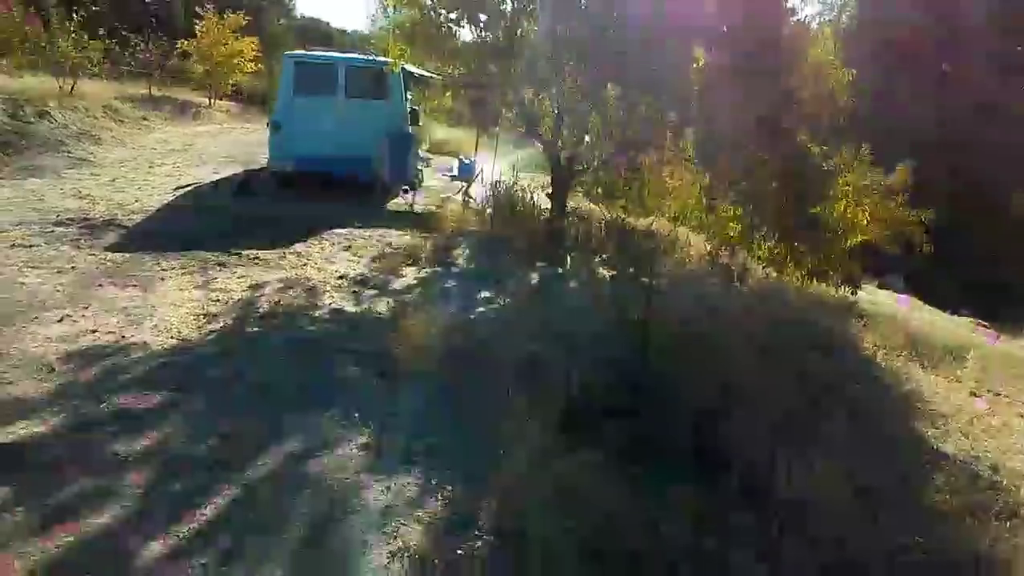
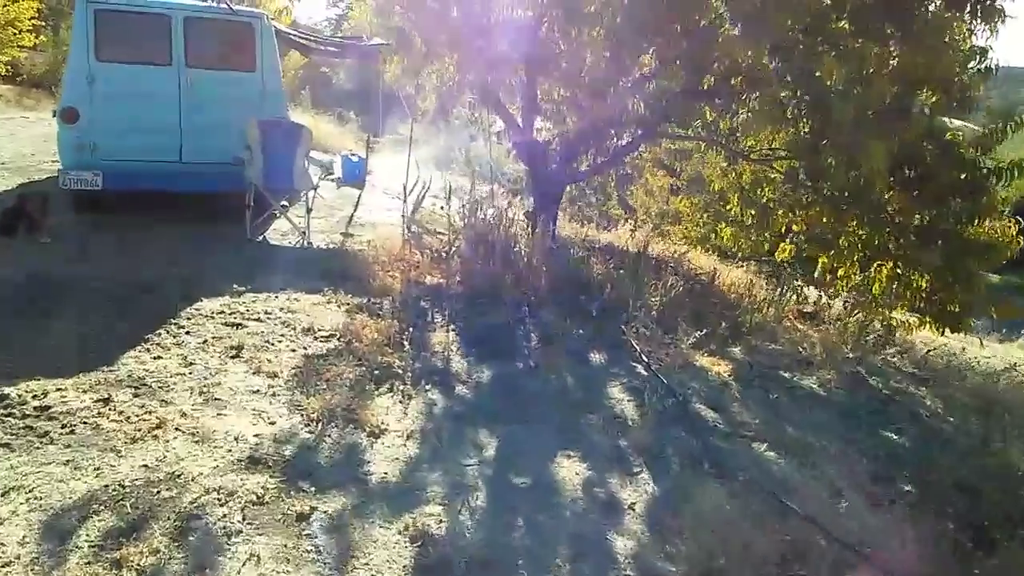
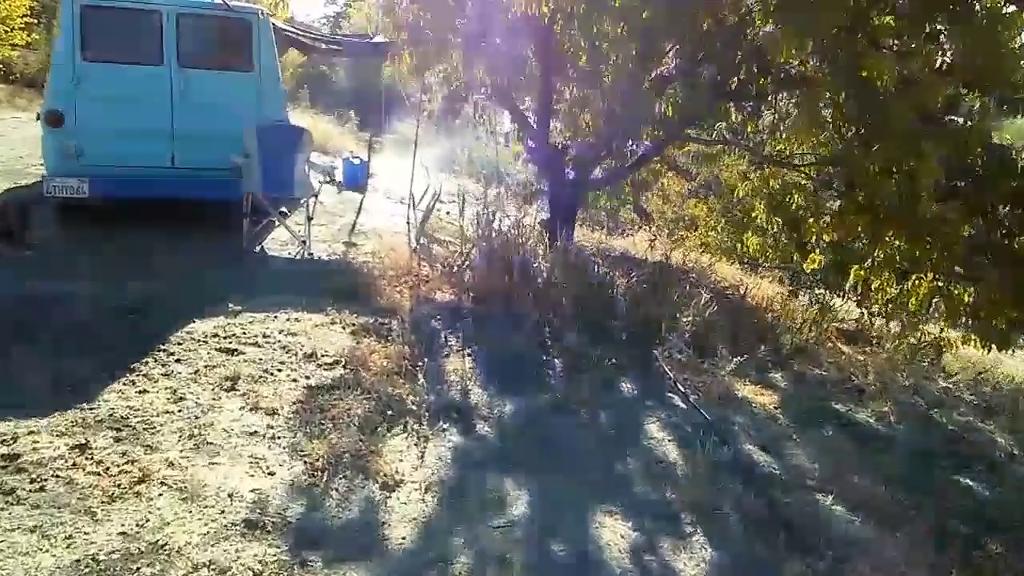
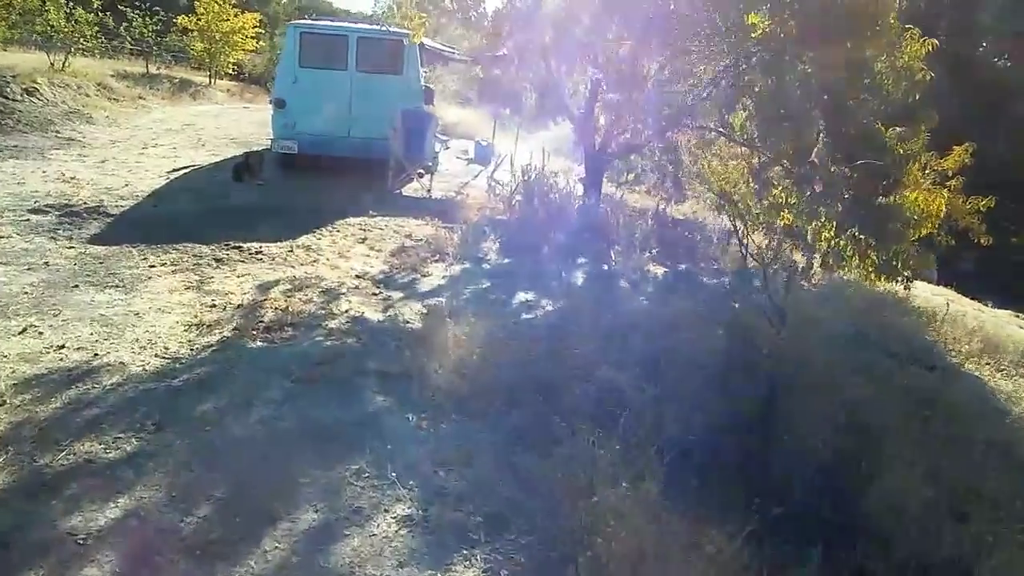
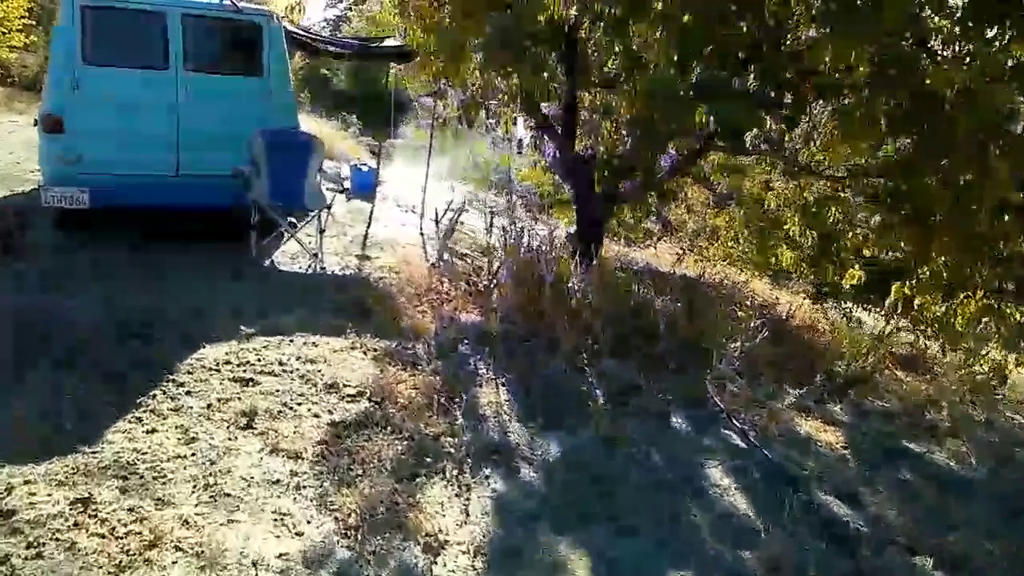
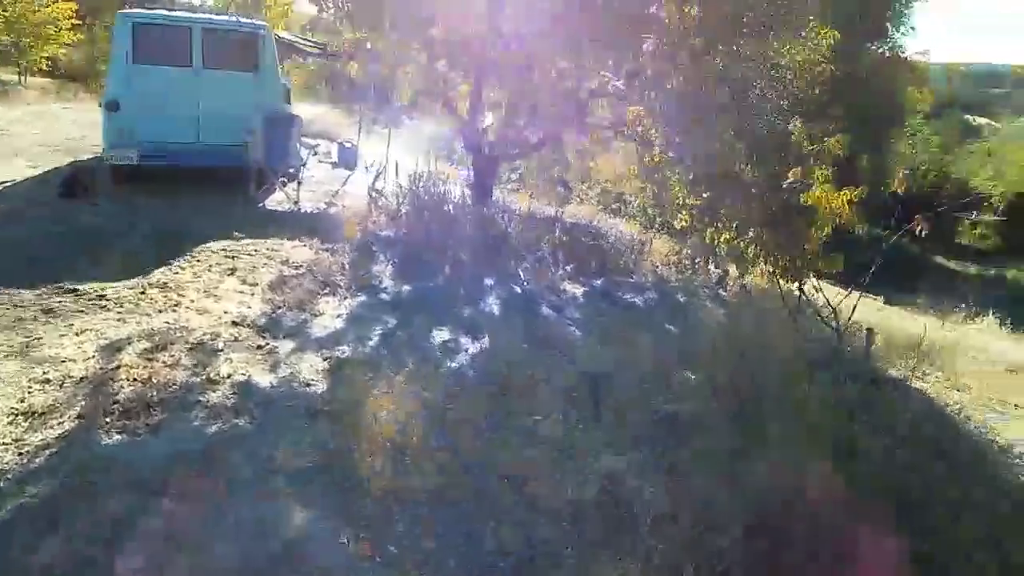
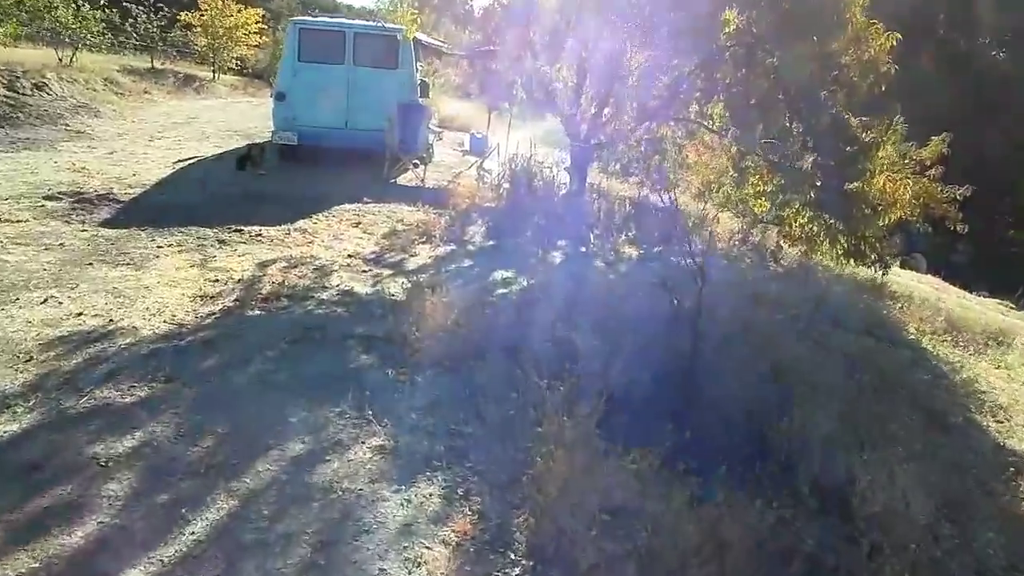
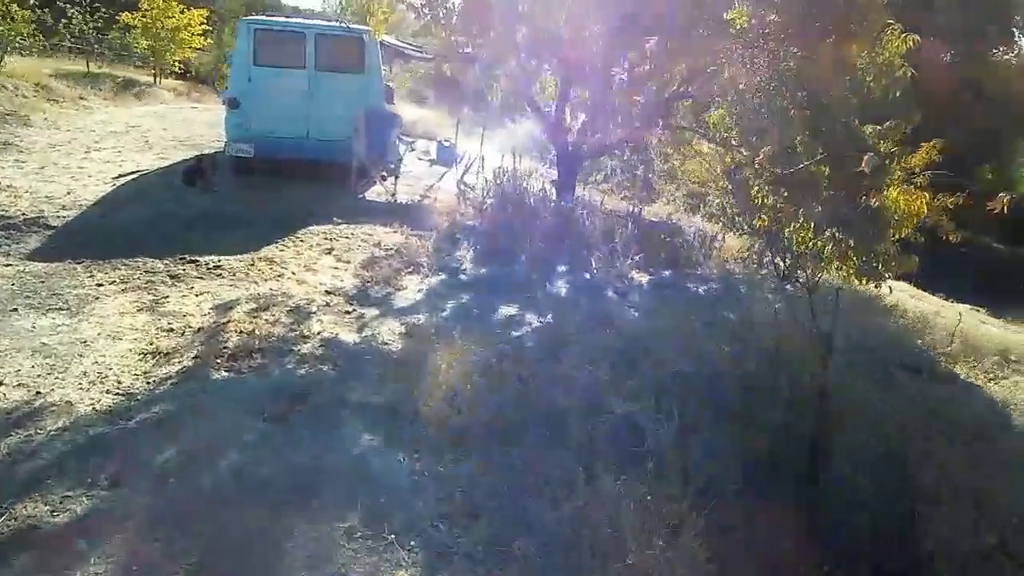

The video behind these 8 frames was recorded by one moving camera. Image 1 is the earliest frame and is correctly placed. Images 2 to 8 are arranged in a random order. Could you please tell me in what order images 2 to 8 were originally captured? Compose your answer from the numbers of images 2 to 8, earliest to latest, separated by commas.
7, 4, 8, 6, 2, 3, 5
